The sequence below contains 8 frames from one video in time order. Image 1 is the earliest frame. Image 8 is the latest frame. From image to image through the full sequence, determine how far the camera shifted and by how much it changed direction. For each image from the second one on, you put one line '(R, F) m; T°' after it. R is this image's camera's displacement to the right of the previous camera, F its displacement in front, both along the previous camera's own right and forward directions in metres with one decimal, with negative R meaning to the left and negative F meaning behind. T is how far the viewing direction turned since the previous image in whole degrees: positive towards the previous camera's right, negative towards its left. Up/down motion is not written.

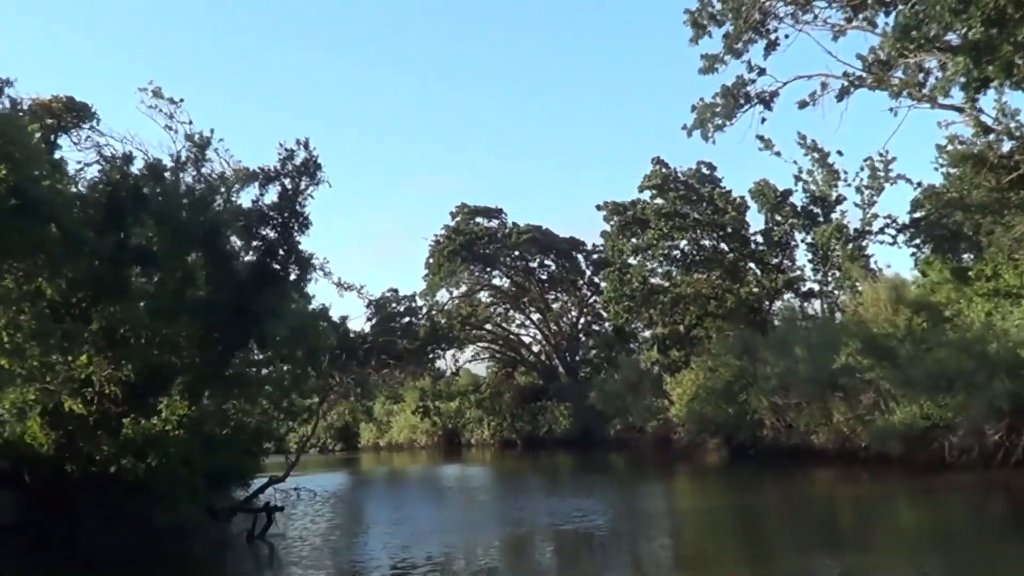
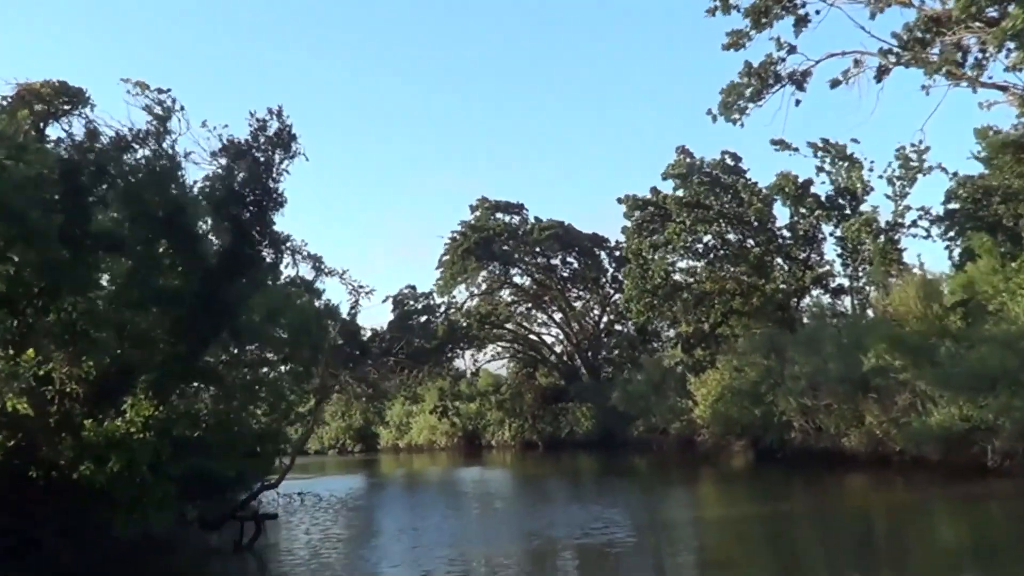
(+0.2, +1.9) m; -1°
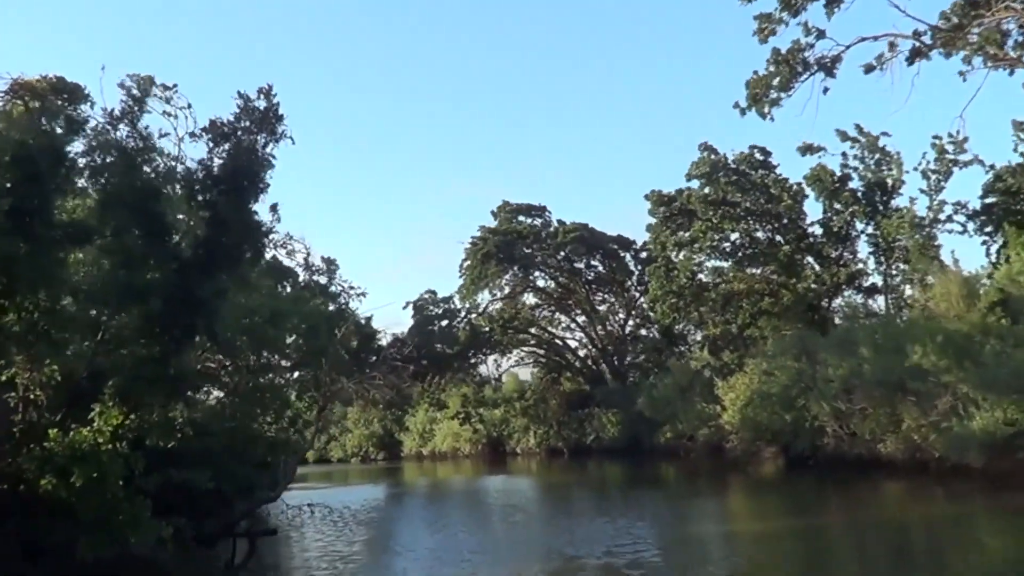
(+0.2, +1.6) m; -1°
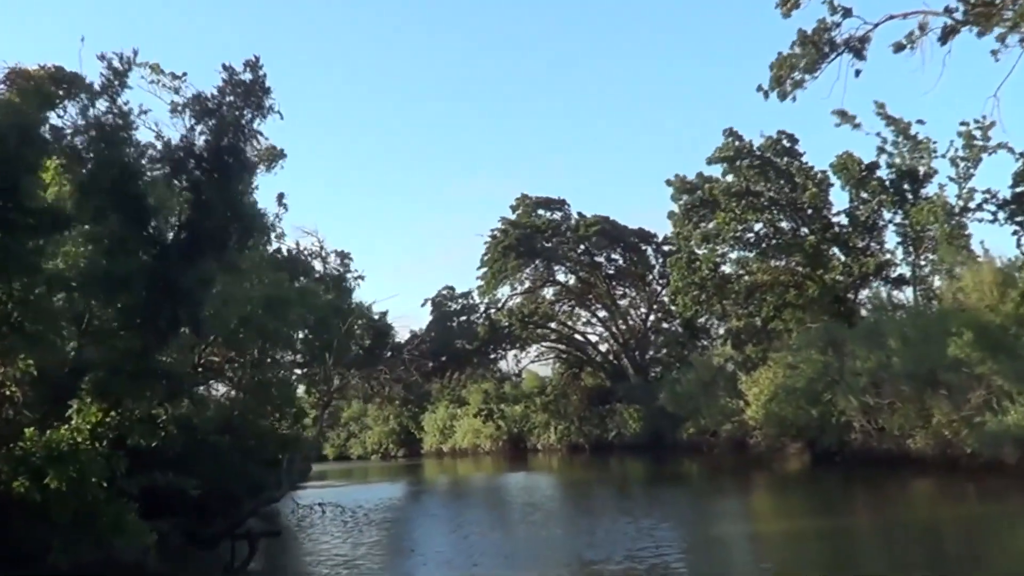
(+0.1, +1.1) m; -1°
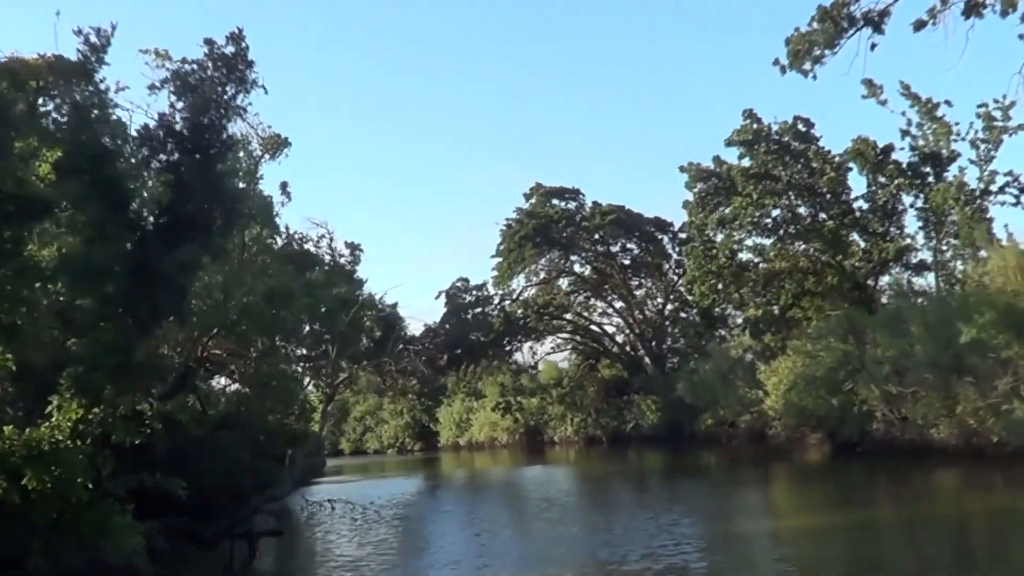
(+0.1, +0.8) m; -1°
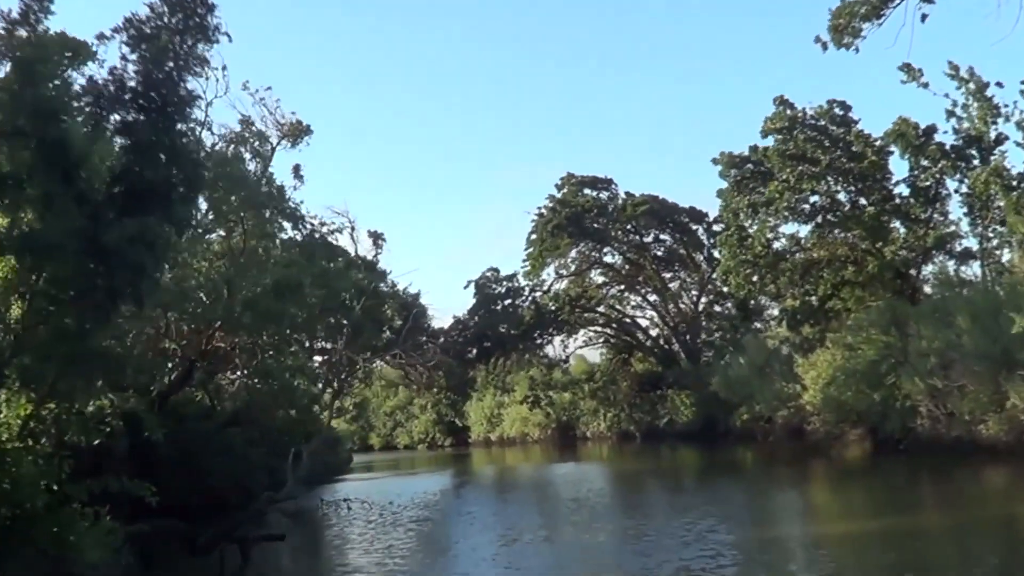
(+0.2, +1.6) m; -1°
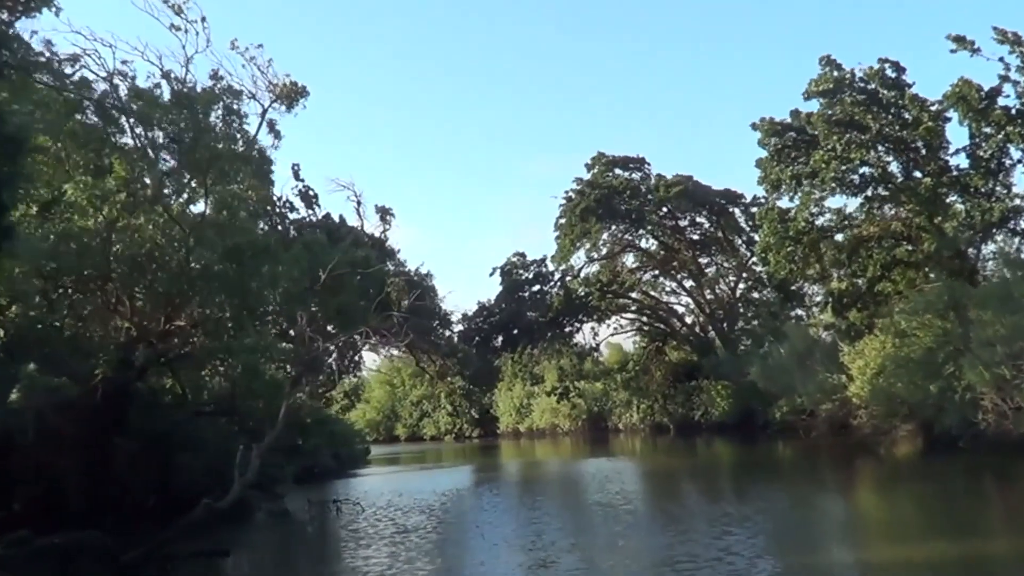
(+0.4, +3.6) m; -1°
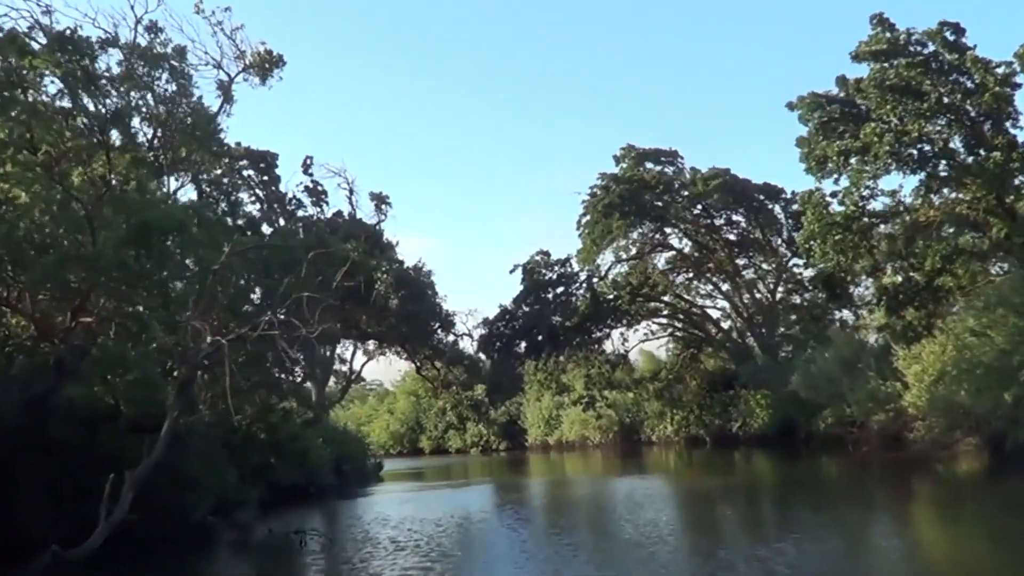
(+0.6, +4.5) m; -1°
